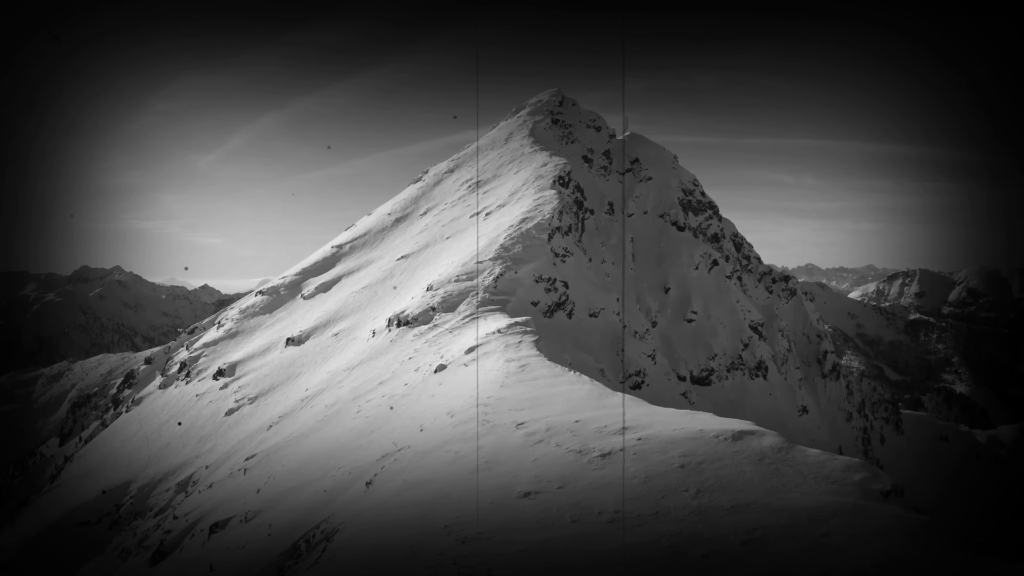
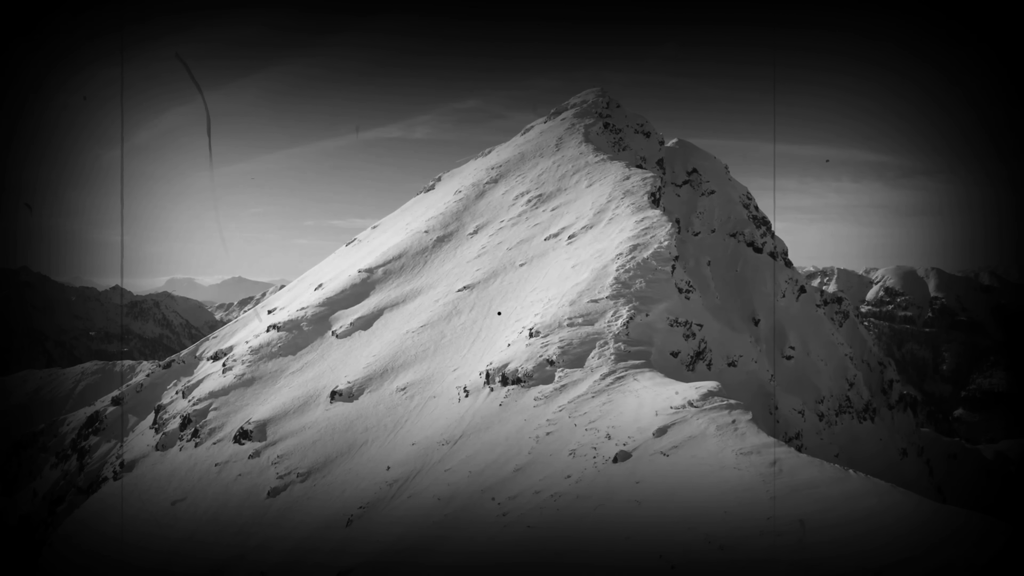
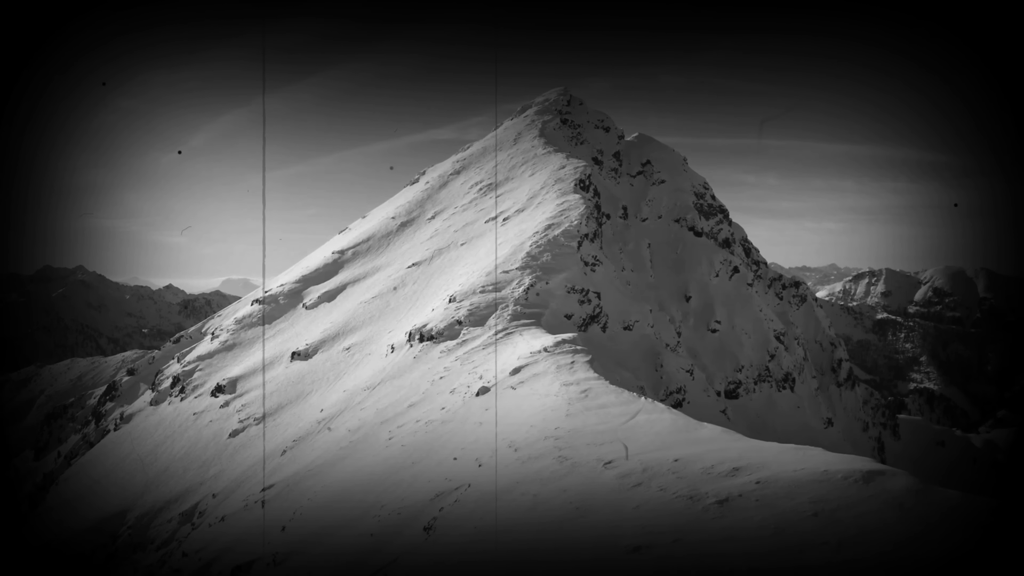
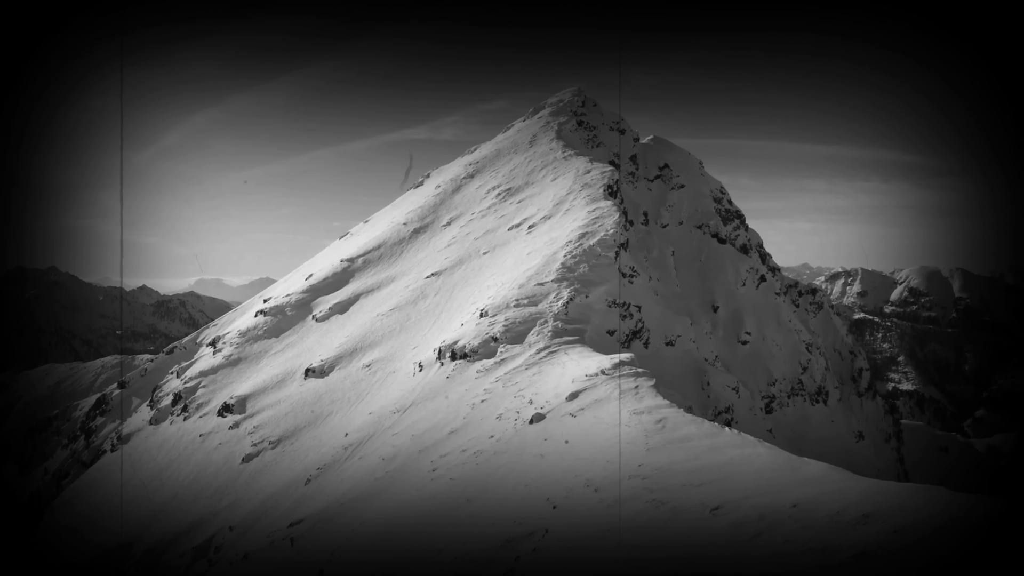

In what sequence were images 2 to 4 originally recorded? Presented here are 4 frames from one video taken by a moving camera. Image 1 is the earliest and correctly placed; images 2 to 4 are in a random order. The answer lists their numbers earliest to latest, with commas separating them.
3, 4, 2
